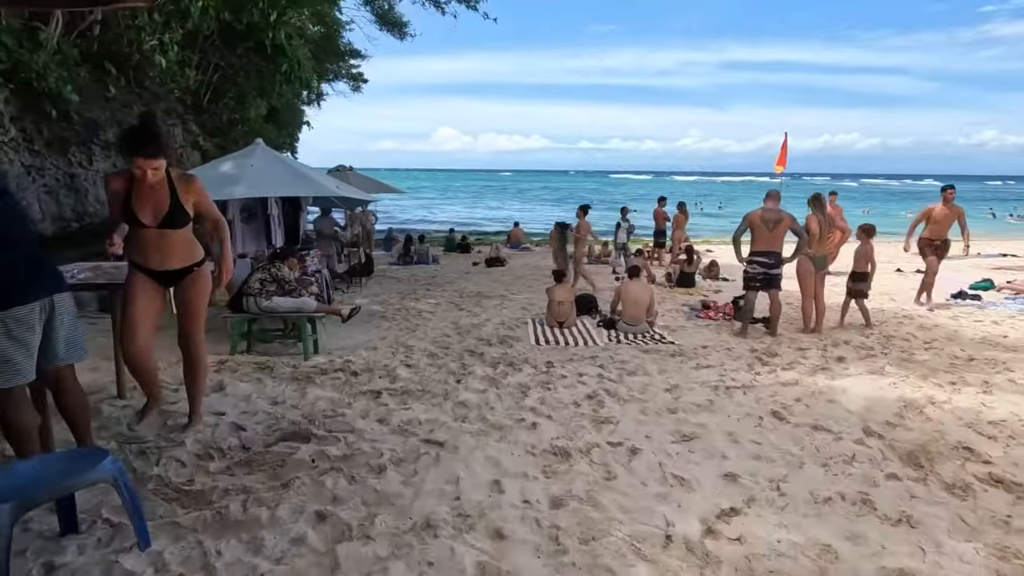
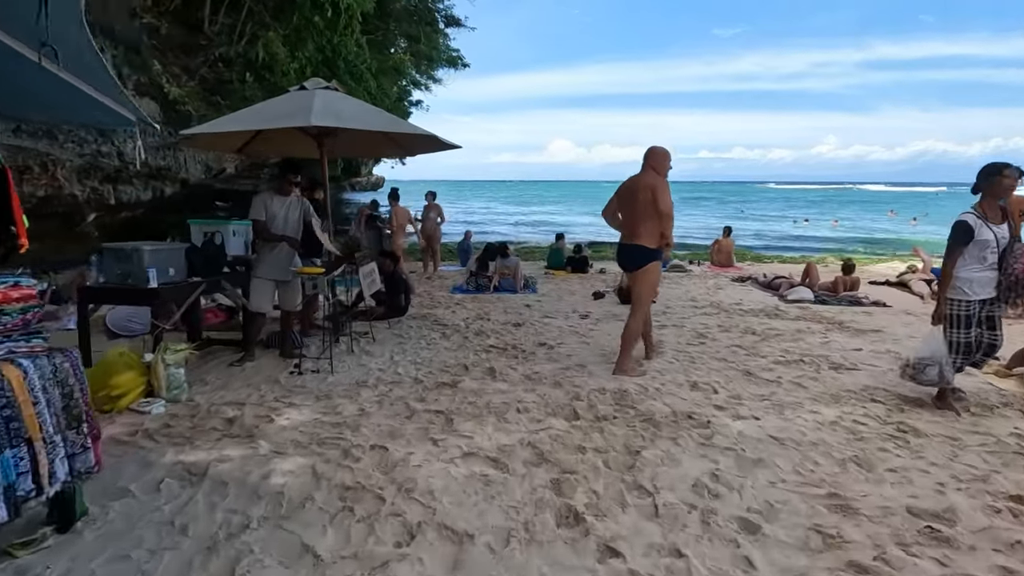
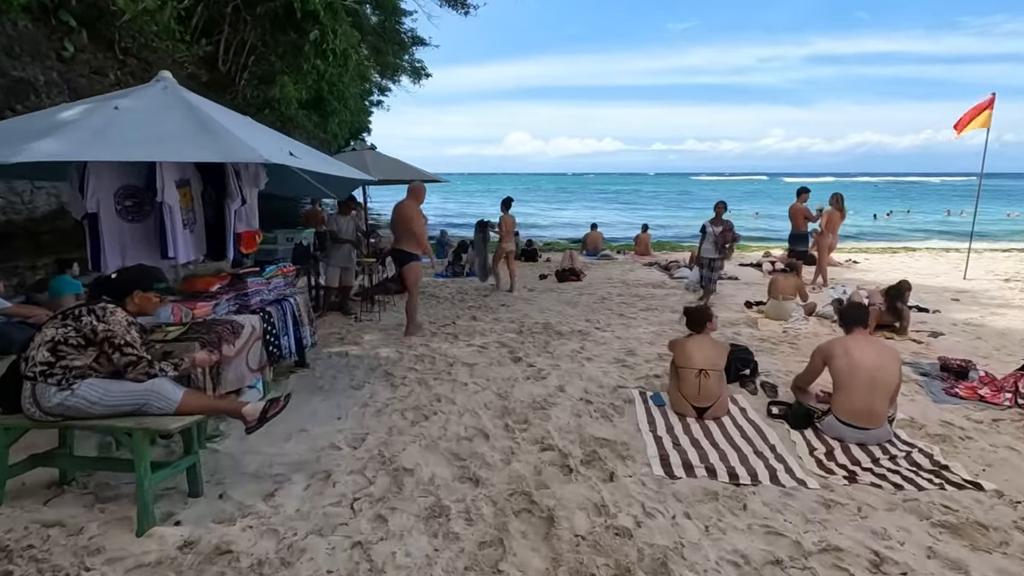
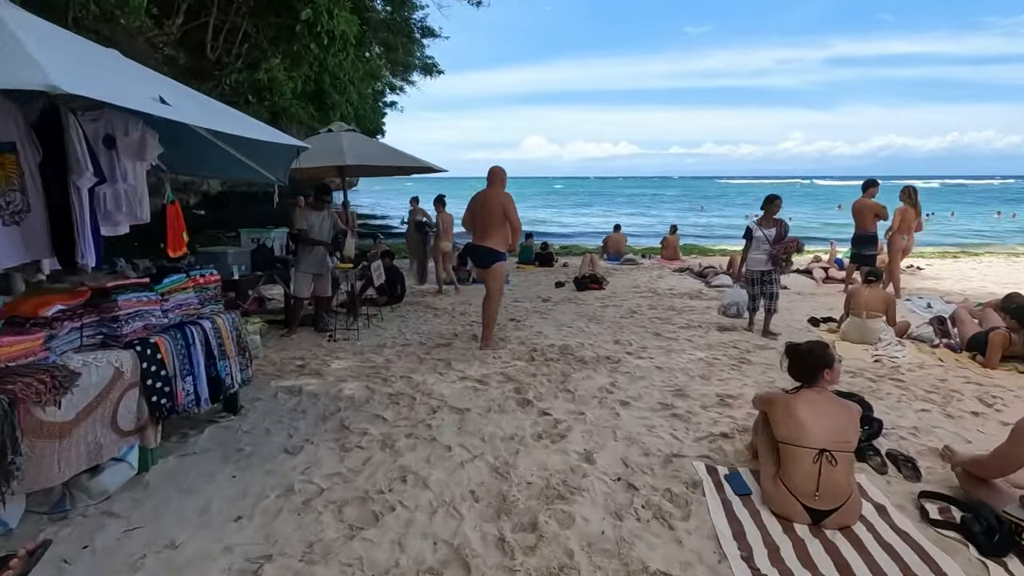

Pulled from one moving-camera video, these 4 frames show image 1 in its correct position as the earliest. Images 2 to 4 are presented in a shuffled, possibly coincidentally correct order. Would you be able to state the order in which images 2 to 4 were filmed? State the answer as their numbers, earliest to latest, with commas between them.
3, 4, 2
